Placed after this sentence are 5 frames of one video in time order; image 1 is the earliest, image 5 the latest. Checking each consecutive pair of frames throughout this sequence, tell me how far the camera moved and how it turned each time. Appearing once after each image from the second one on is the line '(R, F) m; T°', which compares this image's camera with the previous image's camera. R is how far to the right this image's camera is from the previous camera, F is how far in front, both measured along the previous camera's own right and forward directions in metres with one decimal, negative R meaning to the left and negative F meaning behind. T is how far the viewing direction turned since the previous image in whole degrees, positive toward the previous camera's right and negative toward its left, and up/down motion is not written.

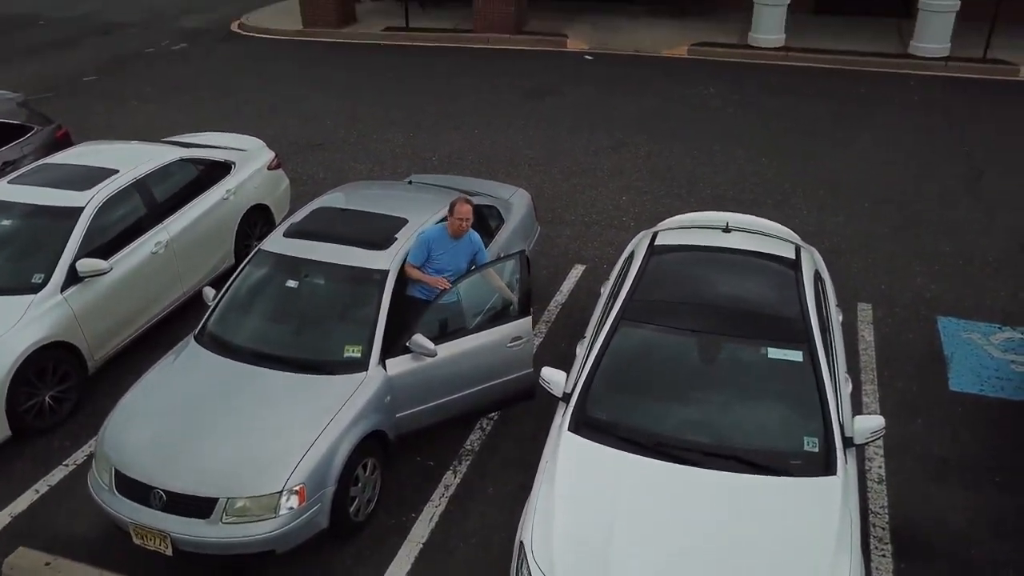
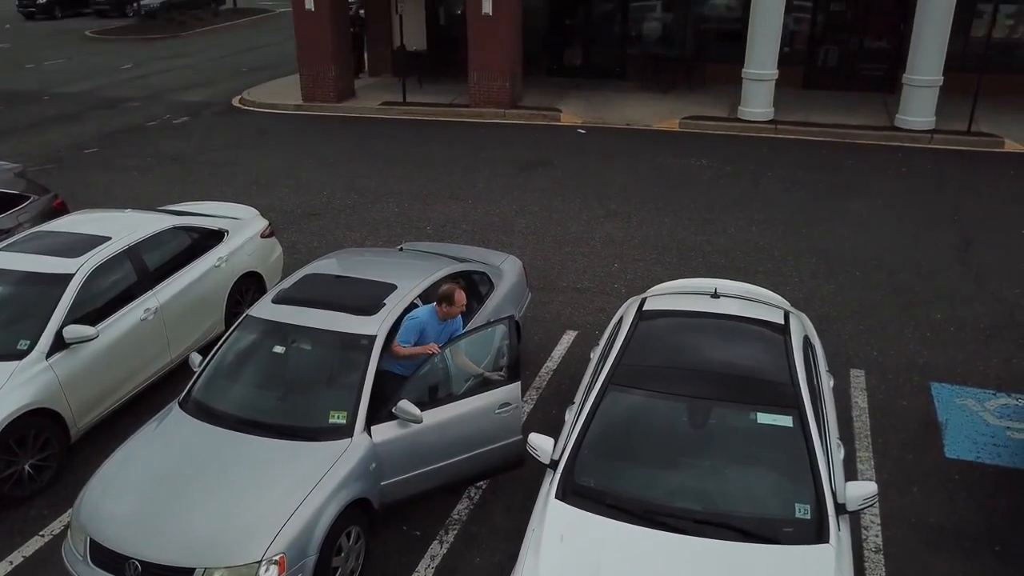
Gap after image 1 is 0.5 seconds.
(+0.1, 0.0) m; 0°
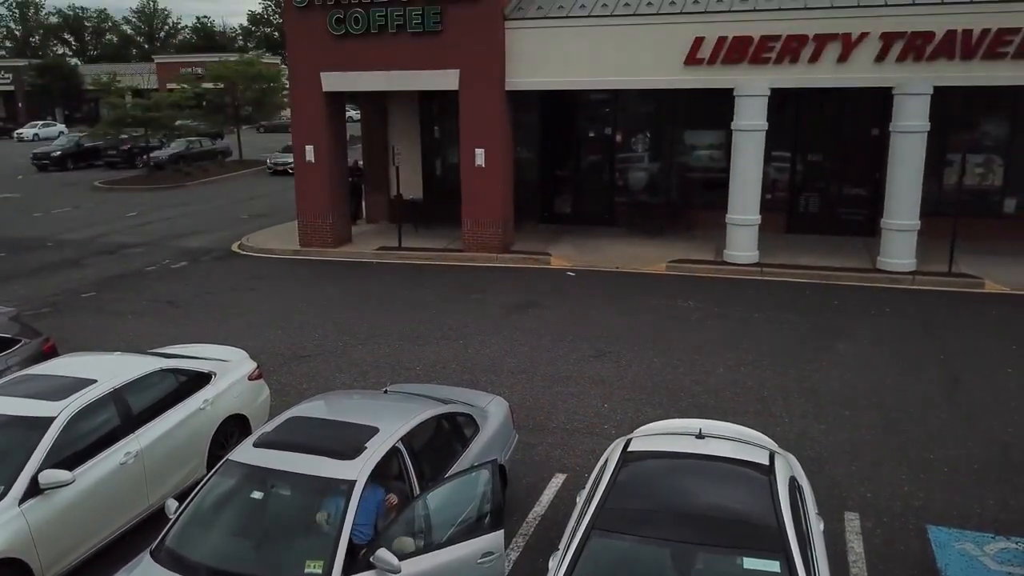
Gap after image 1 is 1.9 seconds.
(+0.1, 0.0) m; 0°
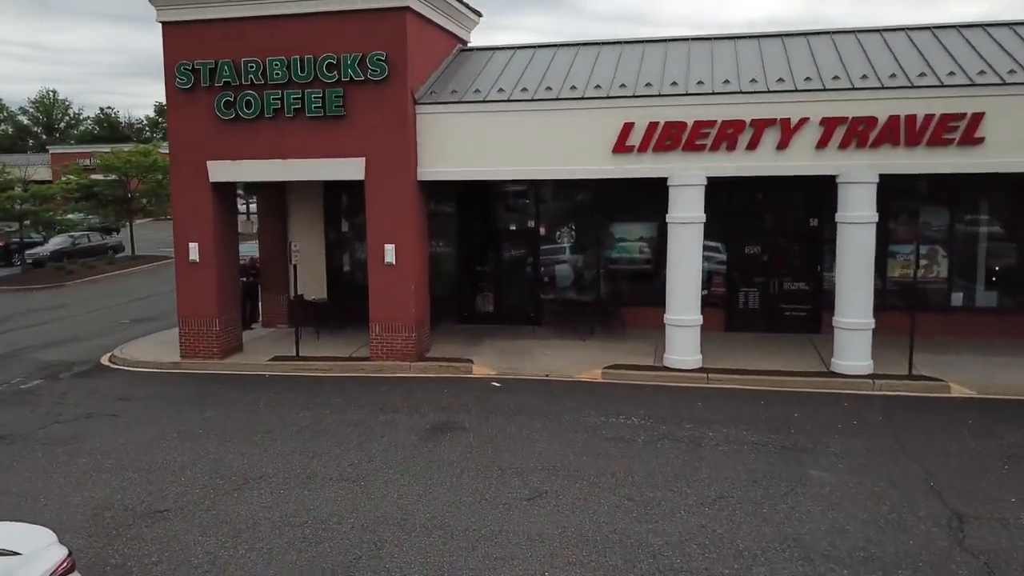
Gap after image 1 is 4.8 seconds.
(+0.1, +1.7) m; +6°
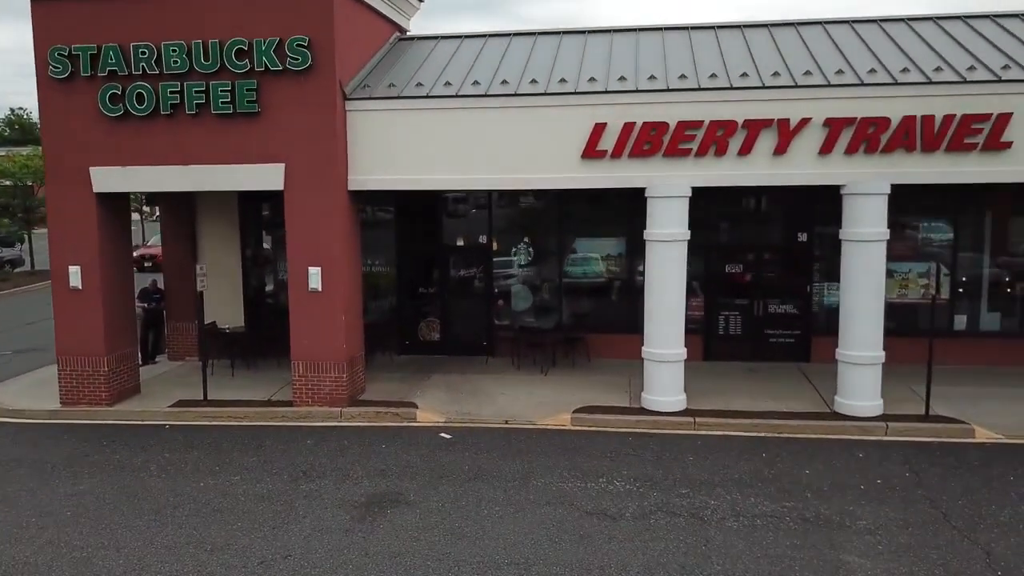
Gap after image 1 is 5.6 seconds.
(-0.2, +2.1) m; +4°
